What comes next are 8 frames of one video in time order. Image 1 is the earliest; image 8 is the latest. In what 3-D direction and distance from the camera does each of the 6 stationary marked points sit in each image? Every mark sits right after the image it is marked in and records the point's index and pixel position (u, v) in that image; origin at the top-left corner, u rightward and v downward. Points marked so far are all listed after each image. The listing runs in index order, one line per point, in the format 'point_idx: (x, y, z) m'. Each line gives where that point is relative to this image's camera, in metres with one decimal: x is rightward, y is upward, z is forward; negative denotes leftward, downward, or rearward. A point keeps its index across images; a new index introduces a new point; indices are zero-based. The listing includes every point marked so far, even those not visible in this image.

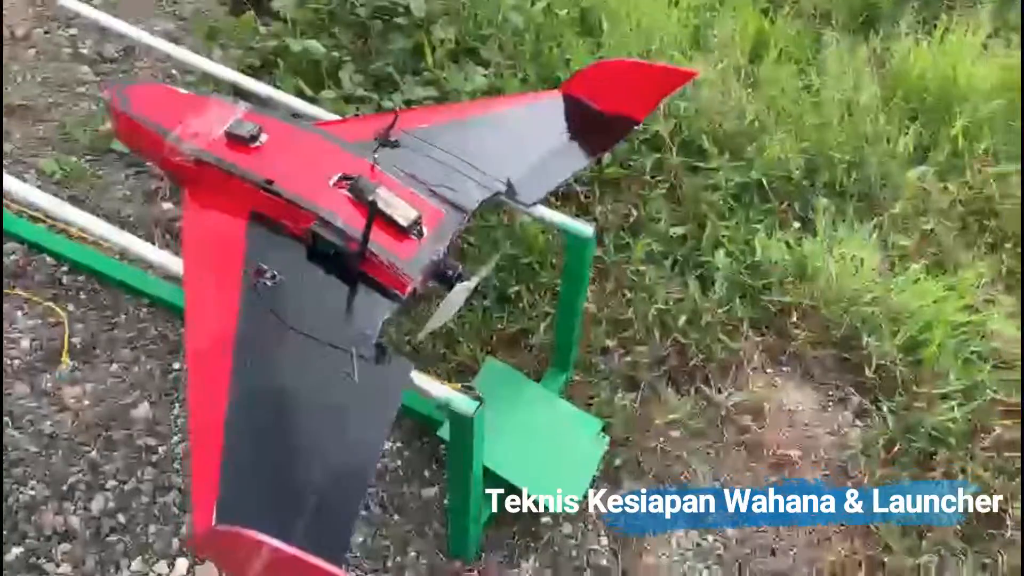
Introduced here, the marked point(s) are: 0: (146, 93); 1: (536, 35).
0: (-0.7, +0.4, +1.8) m
1: (+0.1, +0.9, +3.1) m
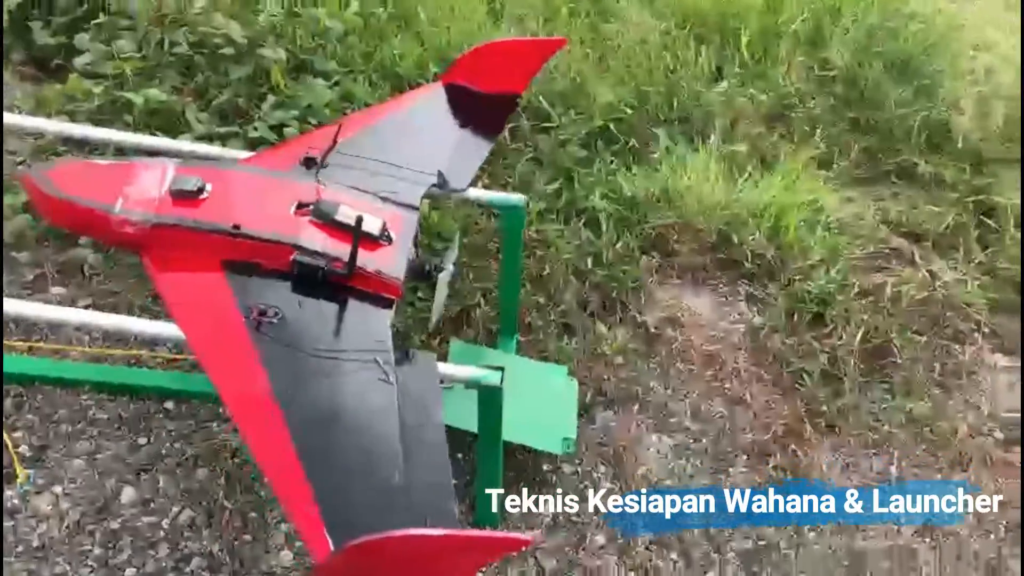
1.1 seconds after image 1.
0: (-0.9, +0.2, +1.8) m
1: (-0.5, +0.9, +3.2) m
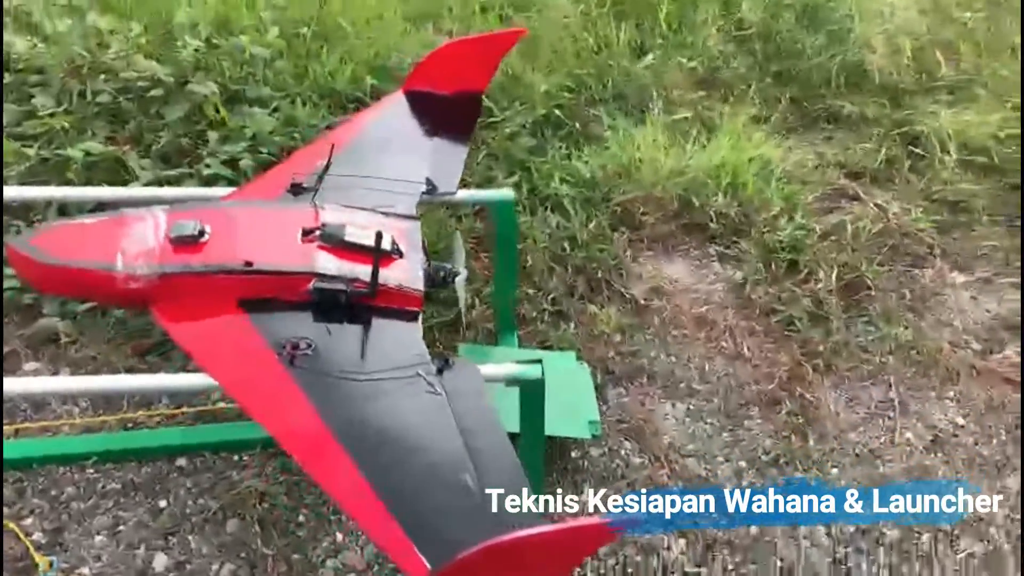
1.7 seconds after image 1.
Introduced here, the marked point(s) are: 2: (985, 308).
0: (-0.9, +0.1, +1.7) m
1: (-0.8, +0.8, +3.1) m
2: (+1.5, -0.1, +2.8) m
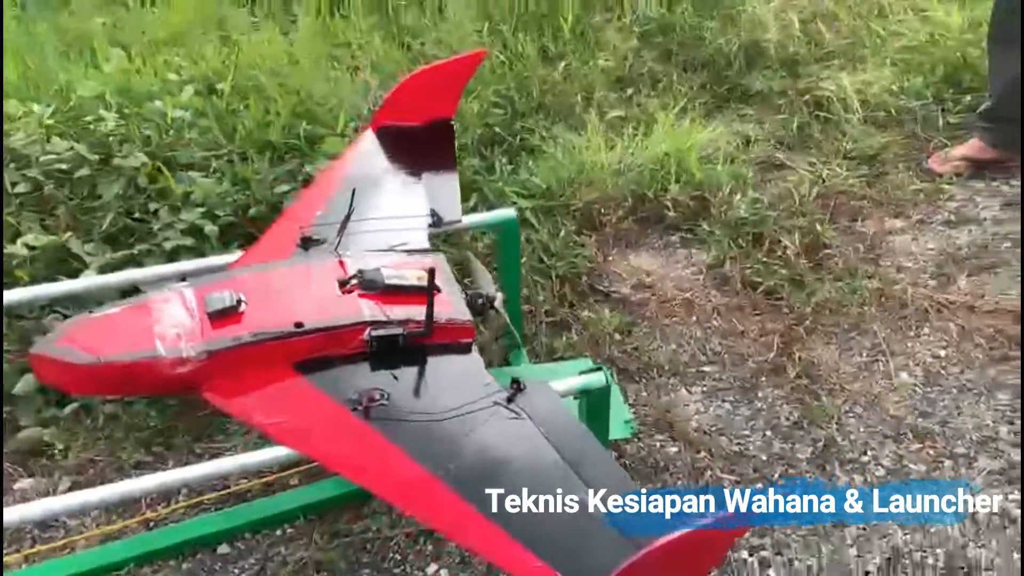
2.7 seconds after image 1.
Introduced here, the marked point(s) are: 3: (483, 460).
0: (-0.8, -0.1, +1.6) m
1: (-1.0, +0.6, +3.0) m
2: (+1.4, +0.1, +3.0) m
3: (0.0, -0.3, +1.5) m
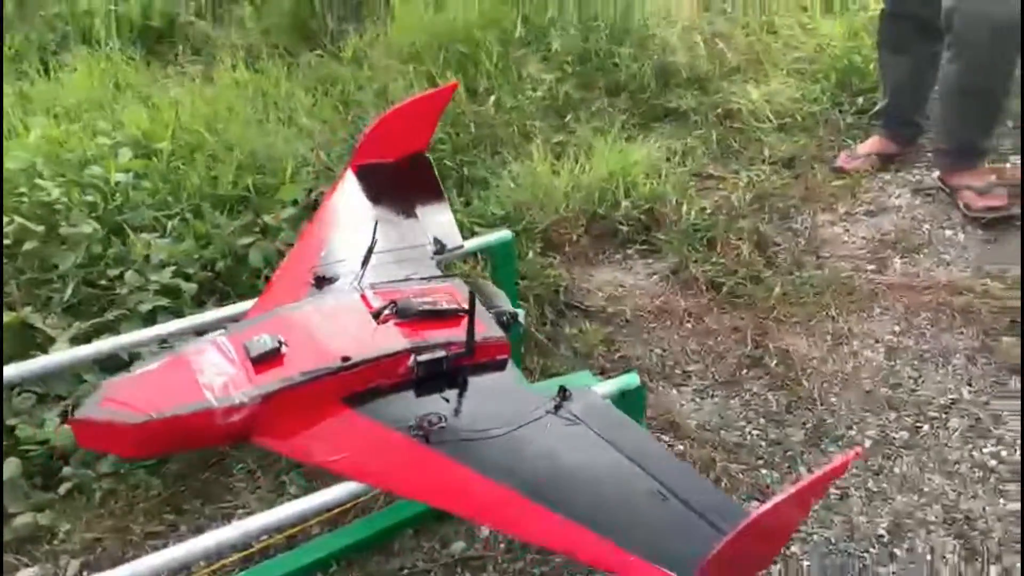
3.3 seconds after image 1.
0: (-0.7, -0.2, +1.5) m
1: (-1.2, +0.4, +2.9) m
2: (+1.2, +0.2, +3.2) m
3: (+0.1, -0.3, +1.5) m
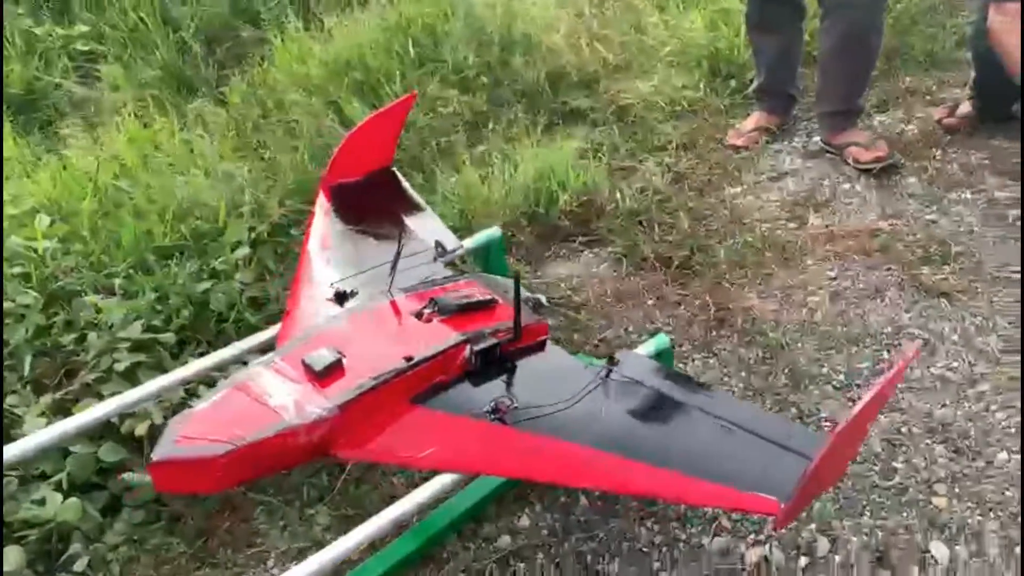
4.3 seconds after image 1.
0: (-0.5, -0.2, +1.4) m
1: (-1.3, +0.1, +2.8) m
2: (+1.0, +0.3, +3.4) m
3: (+0.2, -0.2, +1.6) m
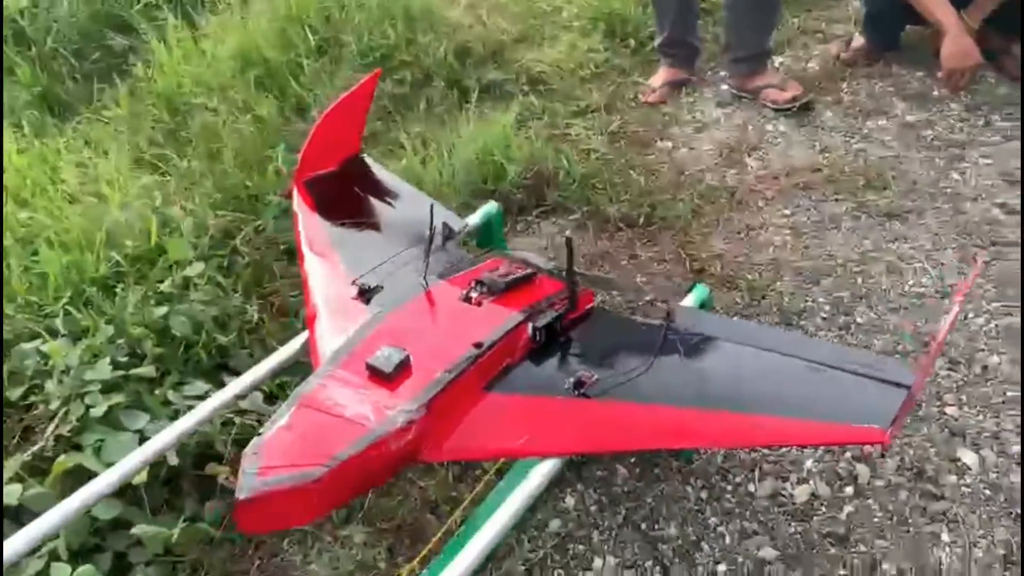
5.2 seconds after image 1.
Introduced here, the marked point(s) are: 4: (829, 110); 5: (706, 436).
0: (-0.3, -0.2, +1.3) m
1: (-1.4, 0.0, +2.4) m
2: (+0.8, +0.5, +3.5) m
3: (+0.3, -0.2, +1.5) m
4: (+1.3, +0.8, +3.7) m
5: (+0.3, -0.2, +1.4) m
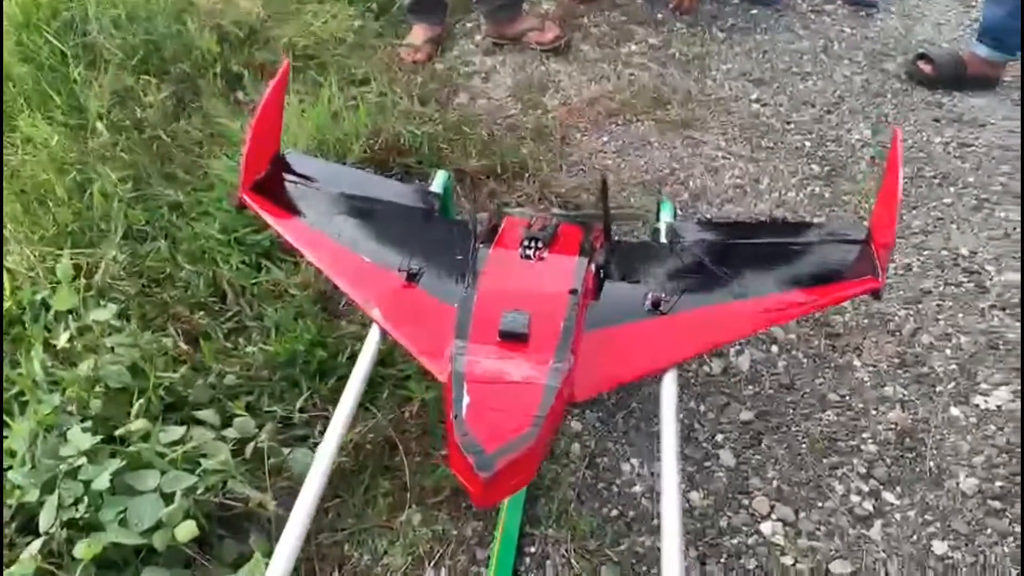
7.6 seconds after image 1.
0: (0.0, -0.2, +1.3) m
1: (-1.5, -0.2, +2.0) m
2: (0.0, +0.8, +3.7) m
3: (+0.5, 0.0, +1.8) m
4: (+0.3, +1.1, +4.1) m
5: (+0.5, -0.1, +1.7) m
